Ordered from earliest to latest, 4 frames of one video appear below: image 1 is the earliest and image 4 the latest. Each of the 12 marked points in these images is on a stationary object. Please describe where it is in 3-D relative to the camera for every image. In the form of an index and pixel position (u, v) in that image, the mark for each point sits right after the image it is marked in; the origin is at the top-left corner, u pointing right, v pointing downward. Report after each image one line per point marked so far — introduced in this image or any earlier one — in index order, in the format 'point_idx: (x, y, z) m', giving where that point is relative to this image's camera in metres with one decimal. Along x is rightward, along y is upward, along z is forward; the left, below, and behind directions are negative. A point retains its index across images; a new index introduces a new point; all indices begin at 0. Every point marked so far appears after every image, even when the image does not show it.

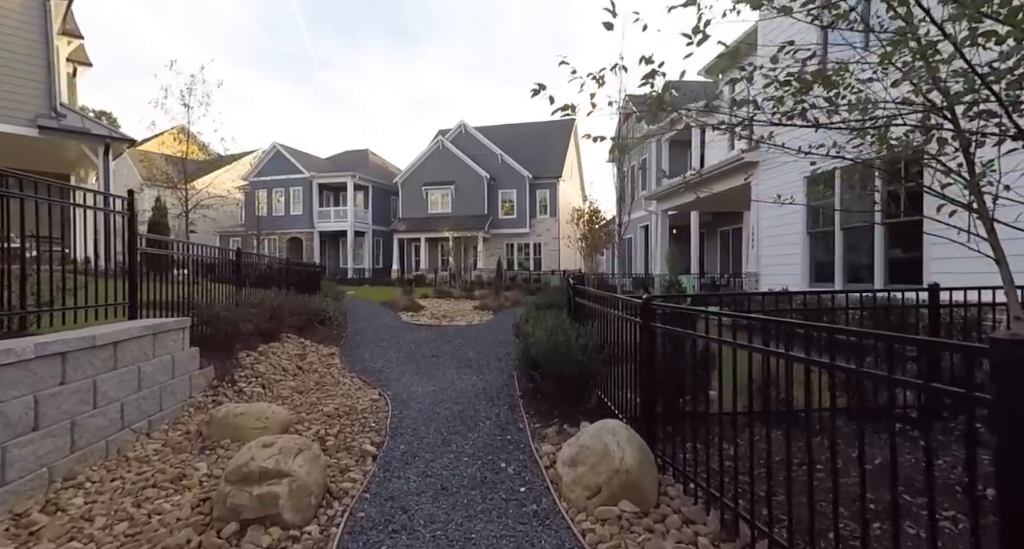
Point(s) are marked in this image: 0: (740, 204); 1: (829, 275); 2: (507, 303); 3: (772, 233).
0: (+7.8, +2.4, +16.6) m
1: (+5.6, 0.0, +8.6) m
2: (-0.2, -1.0, +16.6) m
3: (+5.5, +0.9, +10.2) m
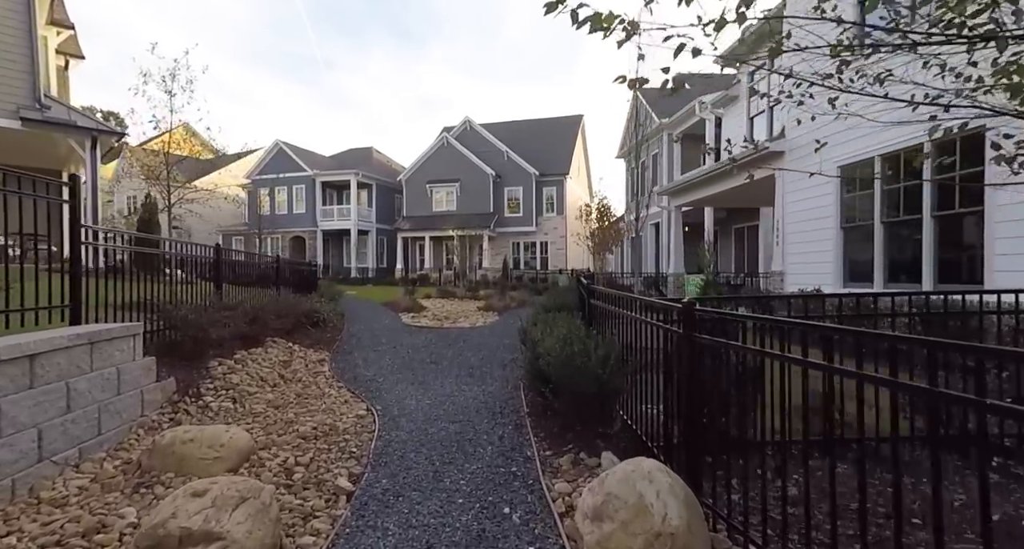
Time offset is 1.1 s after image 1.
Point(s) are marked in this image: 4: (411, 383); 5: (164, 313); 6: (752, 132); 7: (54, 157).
0: (+8.0, +2.5, +15.8) m
1: (+5.7, 0.0, +7.8) m
2: (0.0, -1.0, +15.9) m
3: (+5.6, +0.9, +9.4) m
4: (-1.3, -1.4, +6.2) m
5: (-3.6, -0.4, +5.1) m
6: (+6.8, +4.1, +13.9) m
7: (-13.5, +3.4, +14.4) m
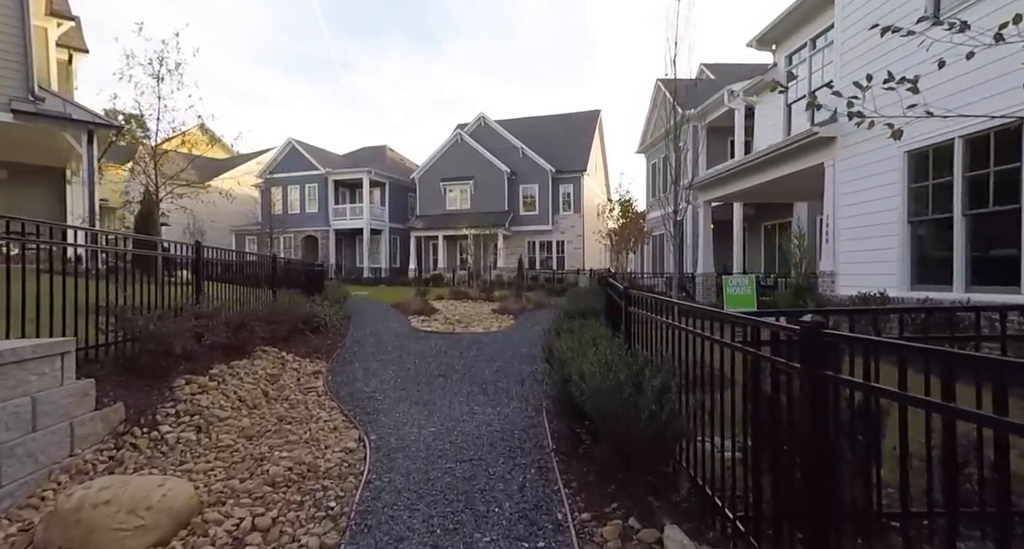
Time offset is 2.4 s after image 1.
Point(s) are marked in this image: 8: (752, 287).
0: (+8.5, +2.4, +14.6) m
1: (+6.0, 0.0, +6.8) m
2: (+0.5, -1.0, +15.0) m
3: (+5.9, +0.9, +8.4) m
4: (-1.0, -1.4, +5.3) m
5: (-3.4, -0.4, +4.3) m
6: (+7.3, +4.0, +12.8) m
7: (-13.0, +3.4, +13.9) m
8: (+4.2, -0.2, +8.5) m
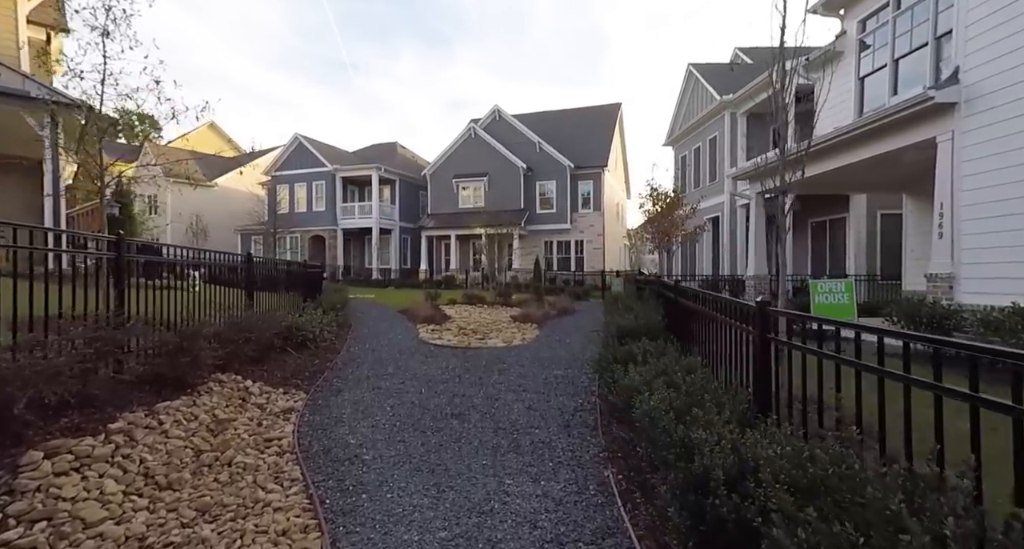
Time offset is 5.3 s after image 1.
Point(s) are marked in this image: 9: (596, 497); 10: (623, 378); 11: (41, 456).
0: (+9.1, +2.4, +12.7) m
1: (+6.4, -0.1, +4.9) m
2: (+1.1, -1.0, +13.2) m
3: (+6.3, +0.9, +6.5) m
4: (-0.7, -1.4, +3.6) m
5: (-3.1, -0.5, +2.6) m
6: (+7.8, +4.0, +10.9) m
7: (-12.4, +3.4, +12.5) m
8: (+4.6, -0.3, +6.7) m
9: (+0.5, -1.4, +3.1) m
10: (+0.9, -0.7, +3.8) m
11: (-2.7, -1.0, +2.9) m
